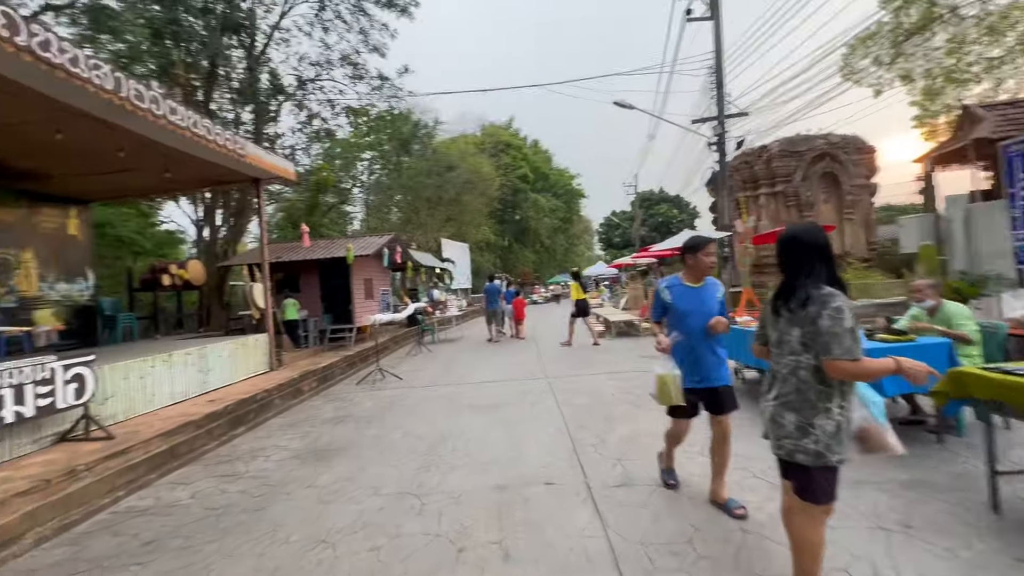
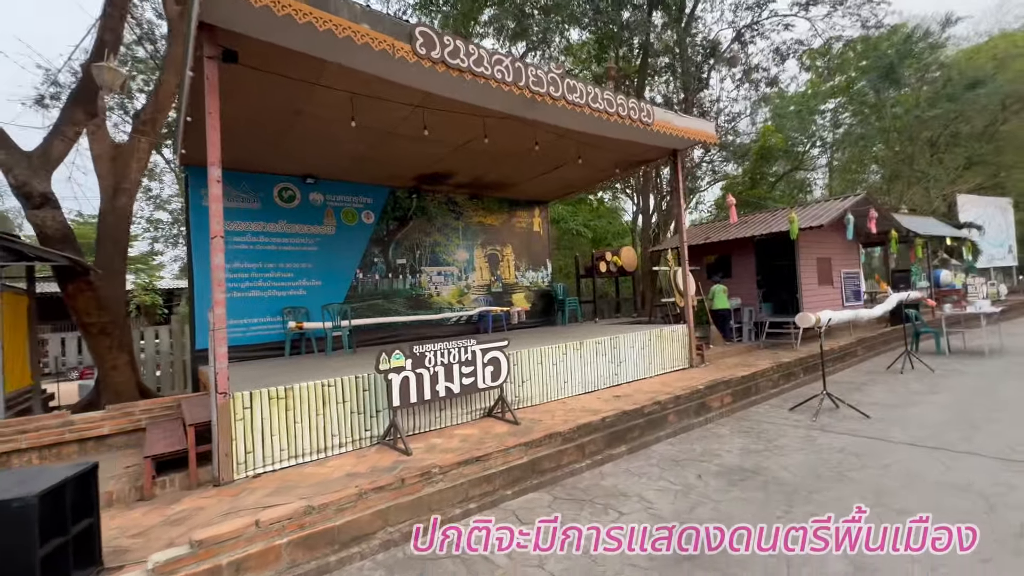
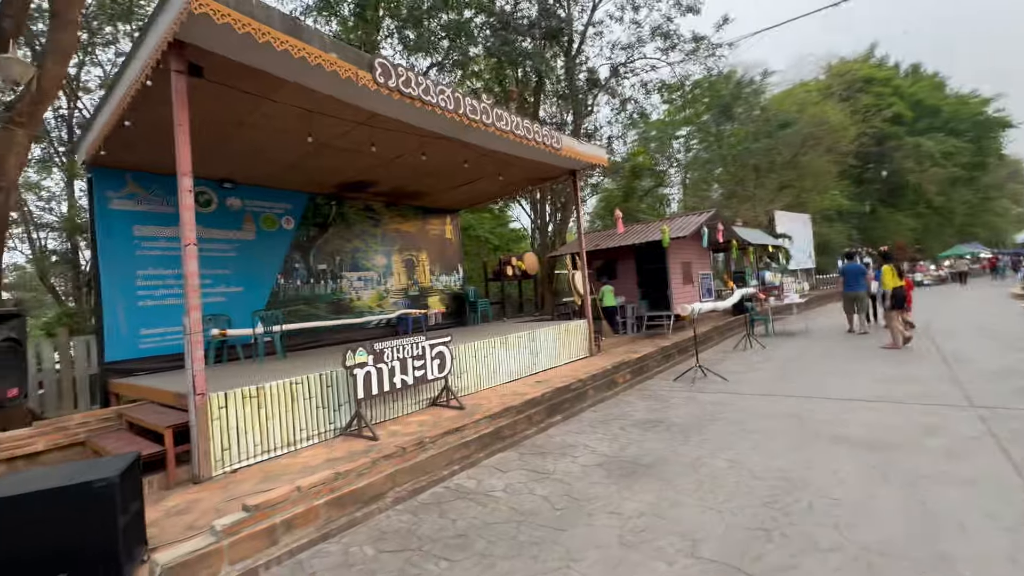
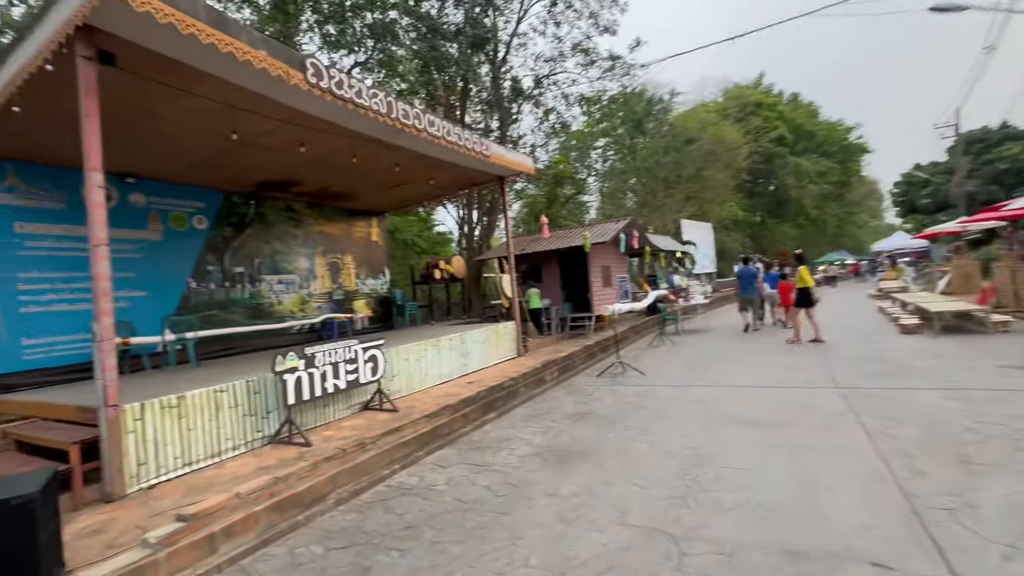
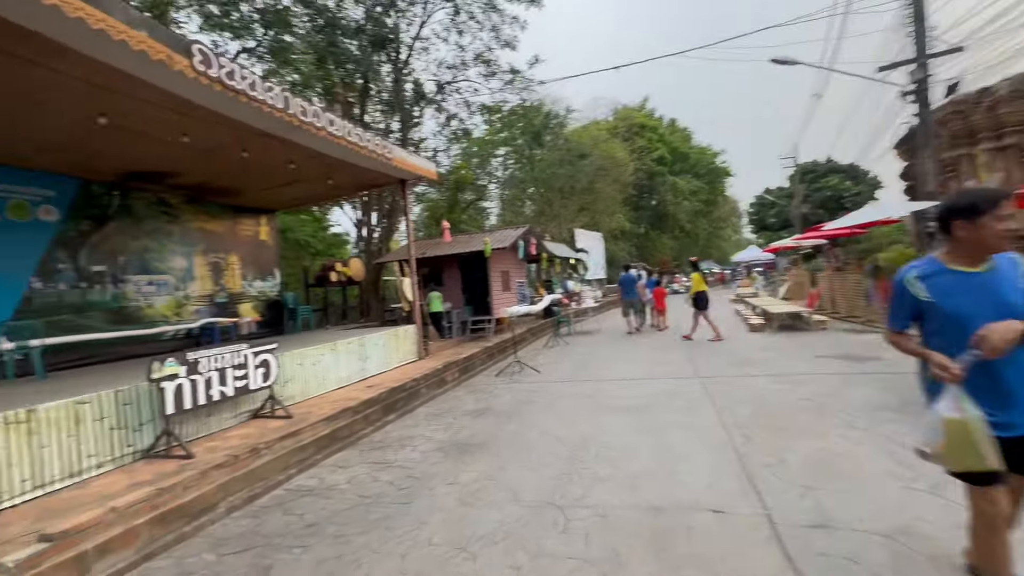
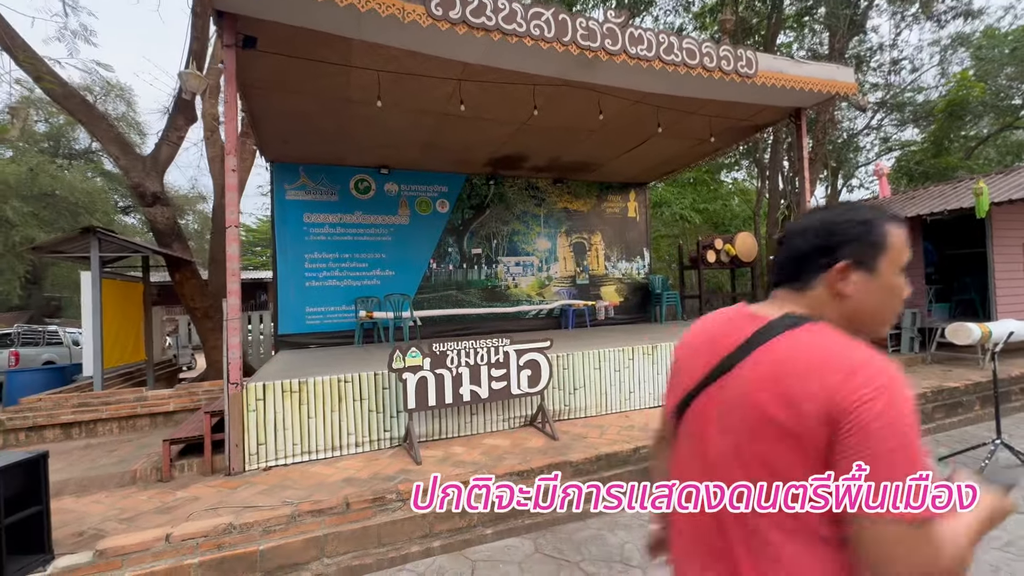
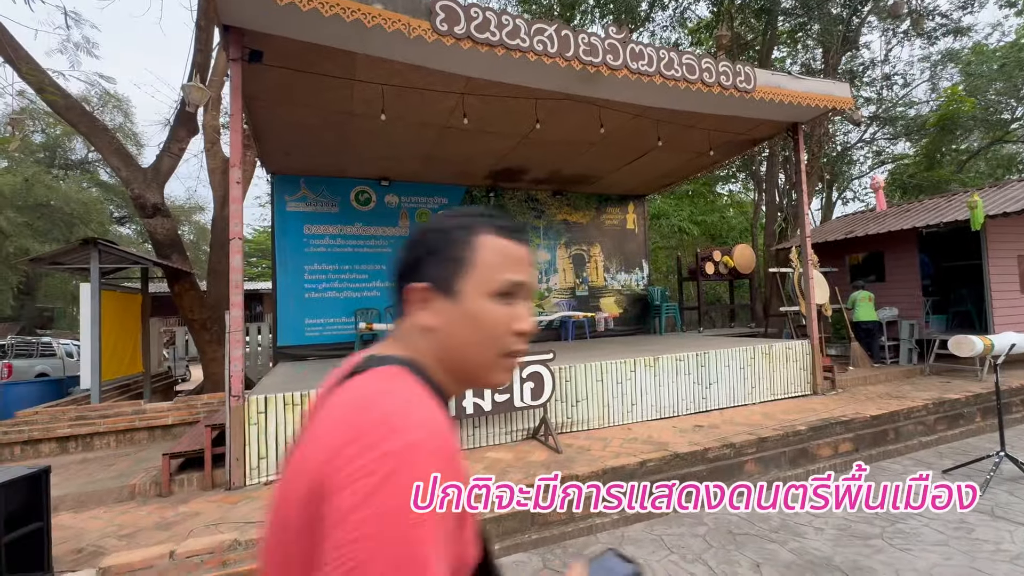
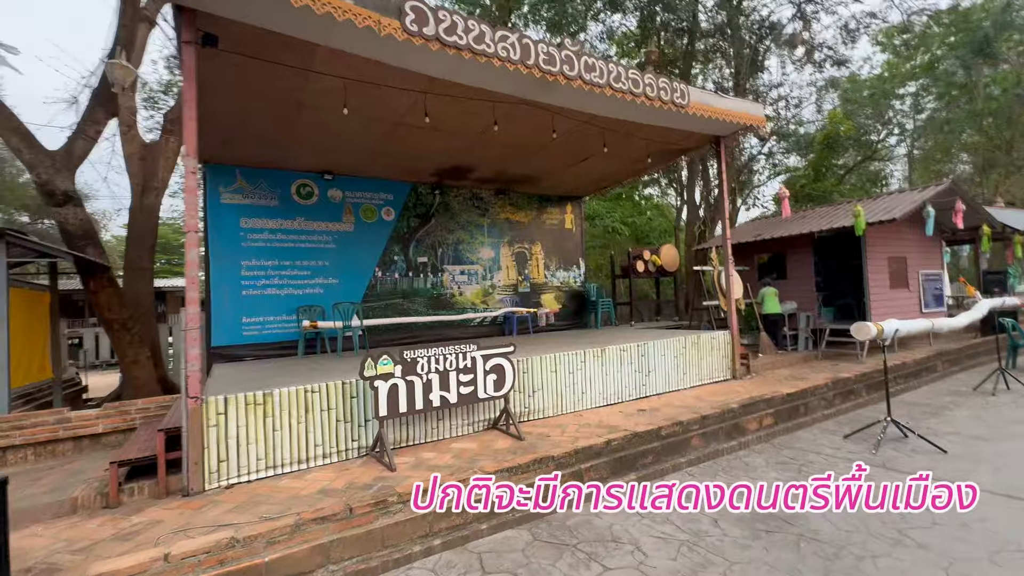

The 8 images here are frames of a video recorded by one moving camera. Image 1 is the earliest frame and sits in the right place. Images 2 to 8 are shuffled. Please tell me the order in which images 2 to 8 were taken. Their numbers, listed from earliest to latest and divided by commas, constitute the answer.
5, 4, 3, 2, 8, 7, 6
